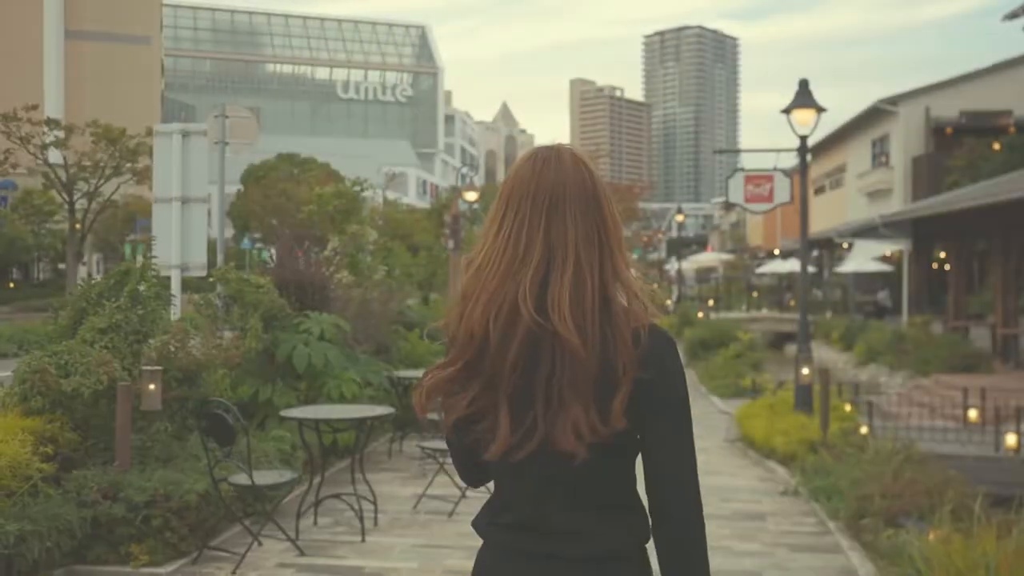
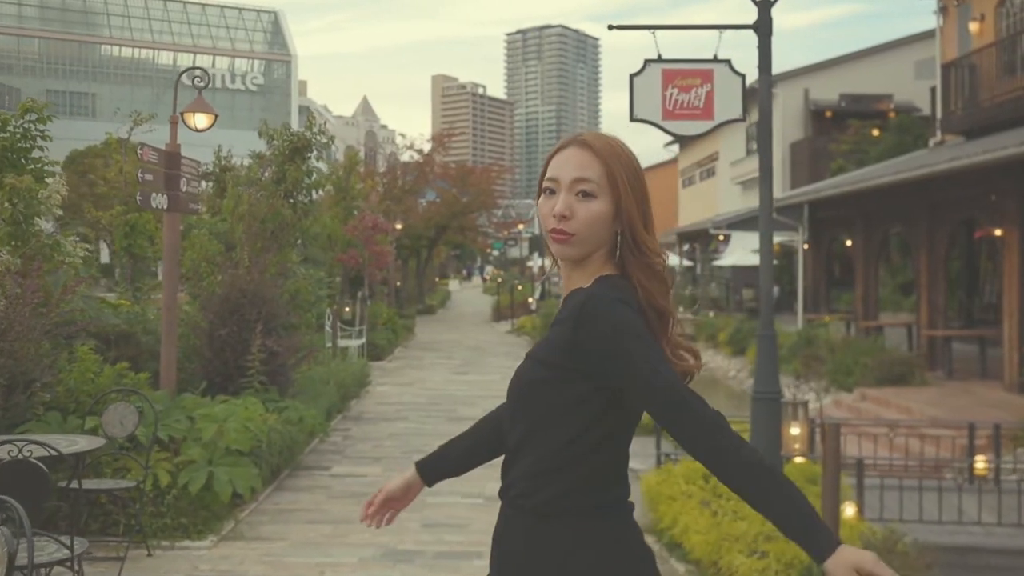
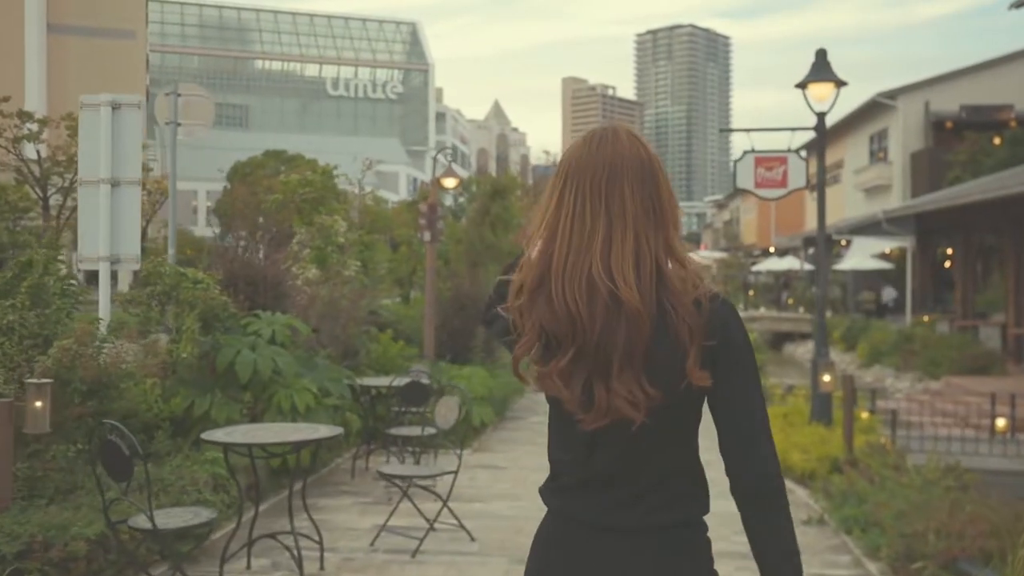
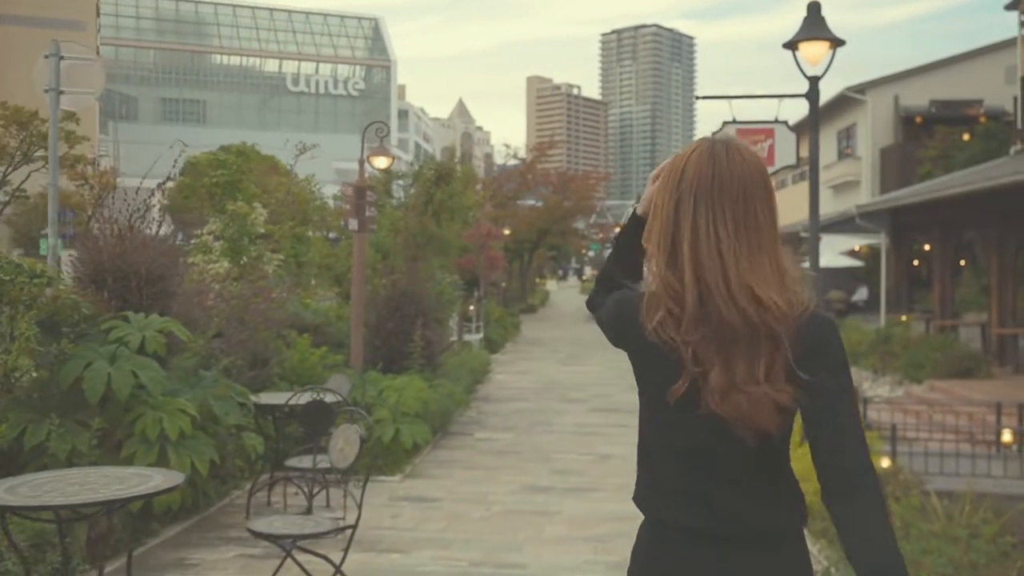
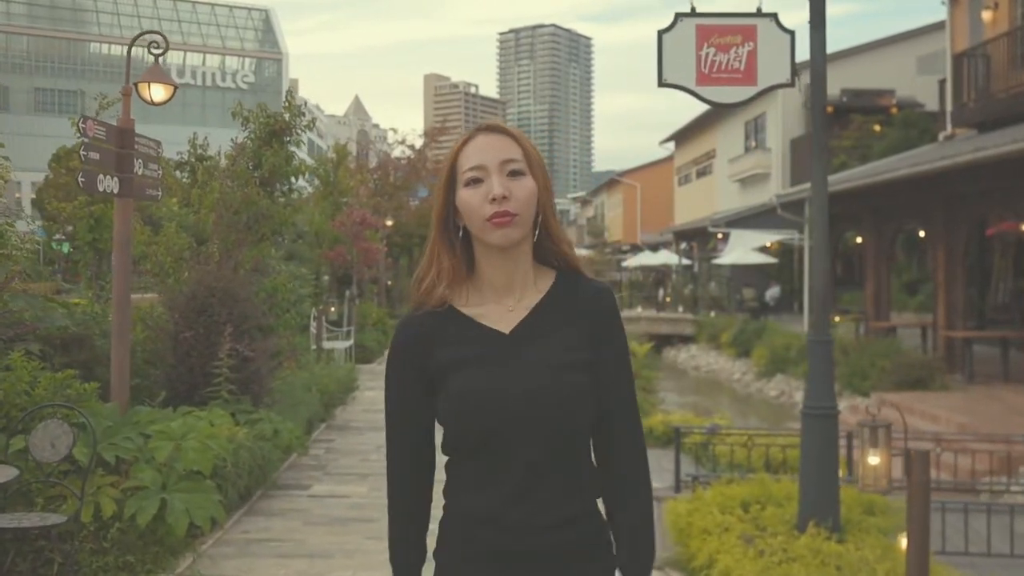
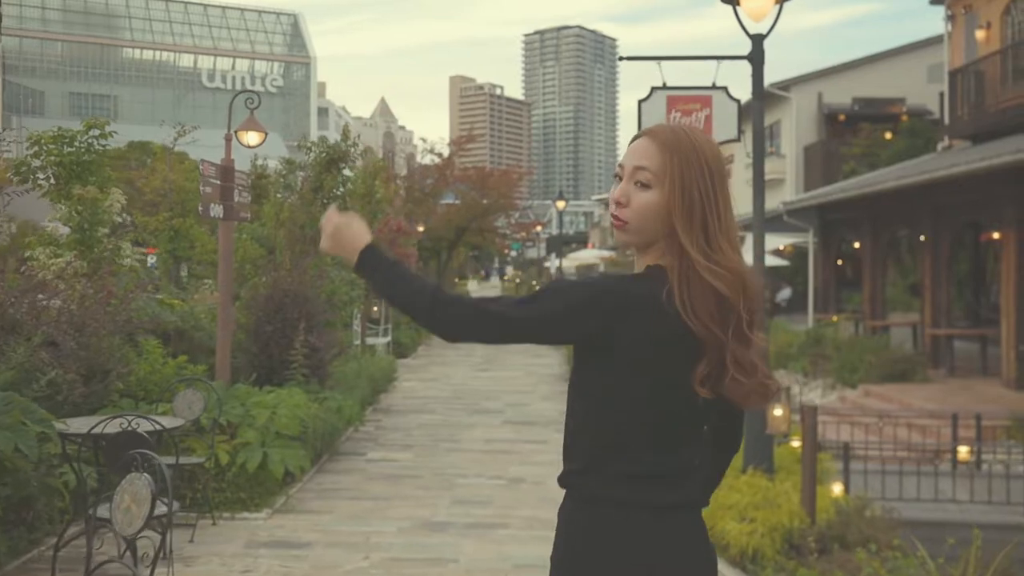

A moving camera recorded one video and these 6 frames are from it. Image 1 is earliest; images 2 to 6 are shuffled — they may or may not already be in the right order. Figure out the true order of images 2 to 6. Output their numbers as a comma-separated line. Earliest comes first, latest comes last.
3, 4, 6, 2, 5
